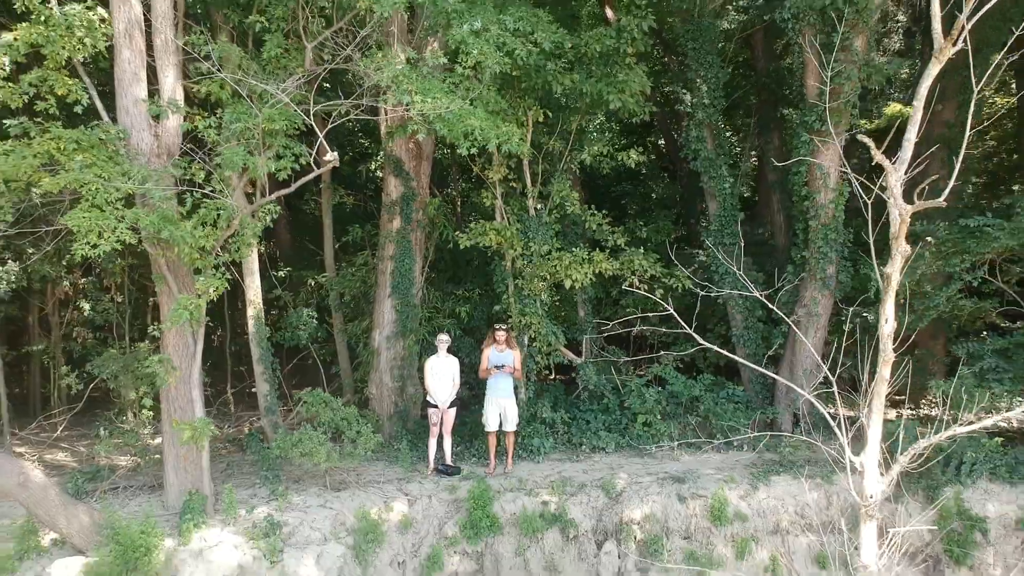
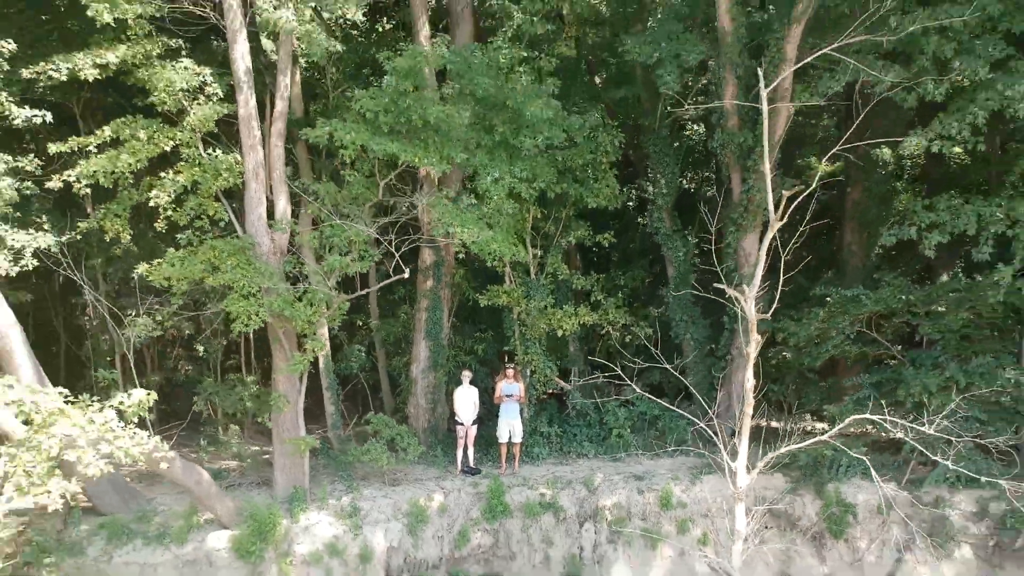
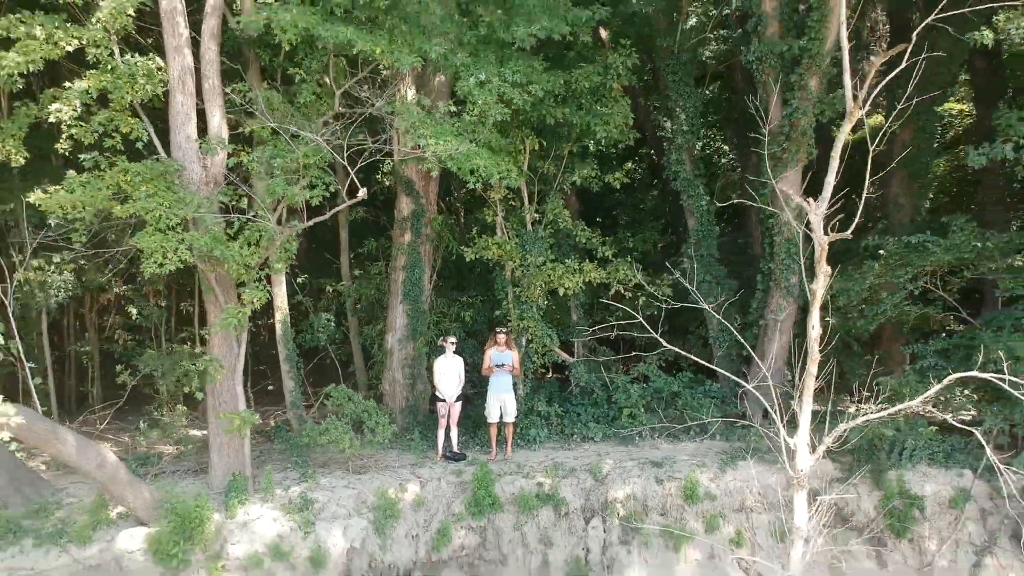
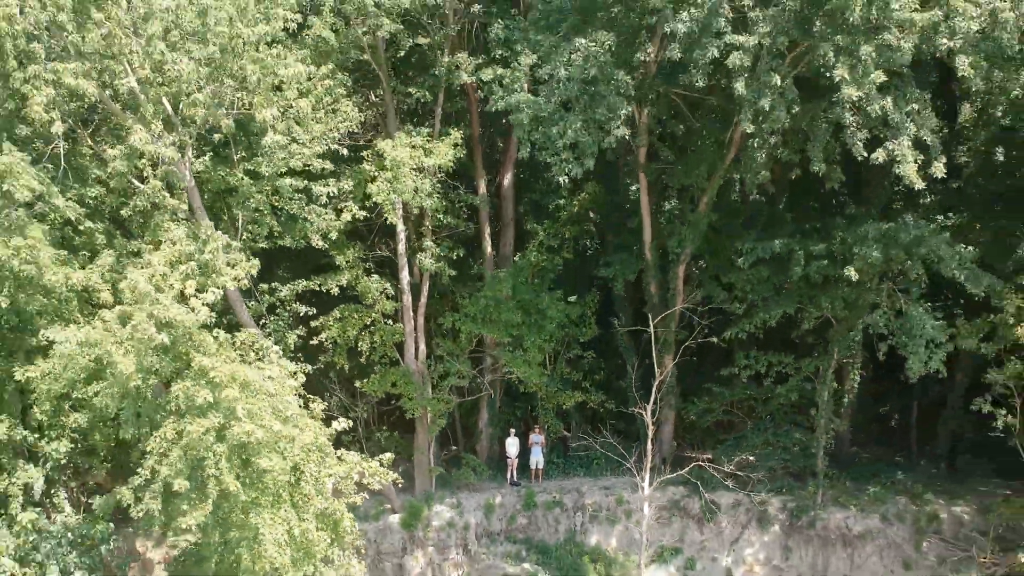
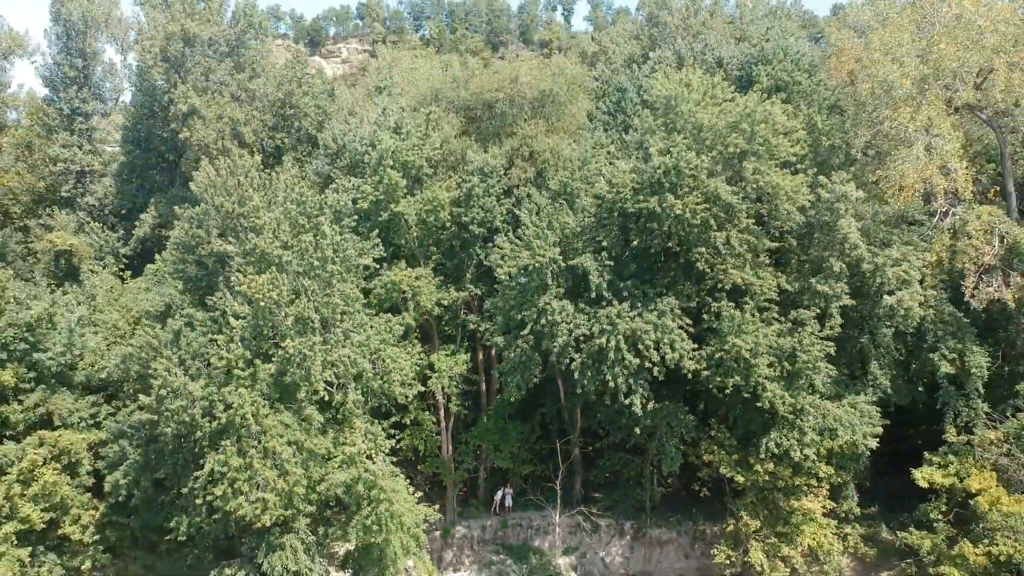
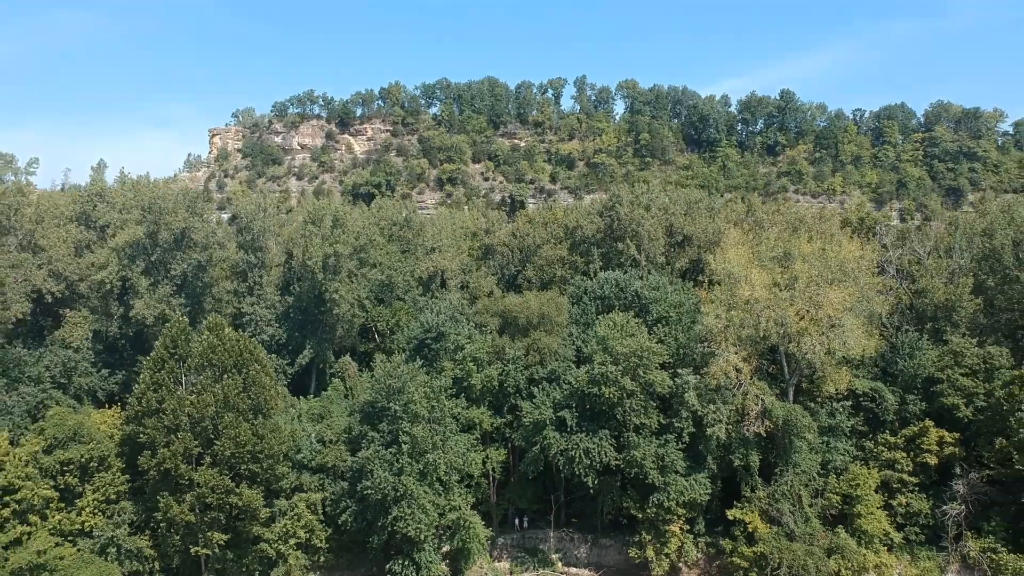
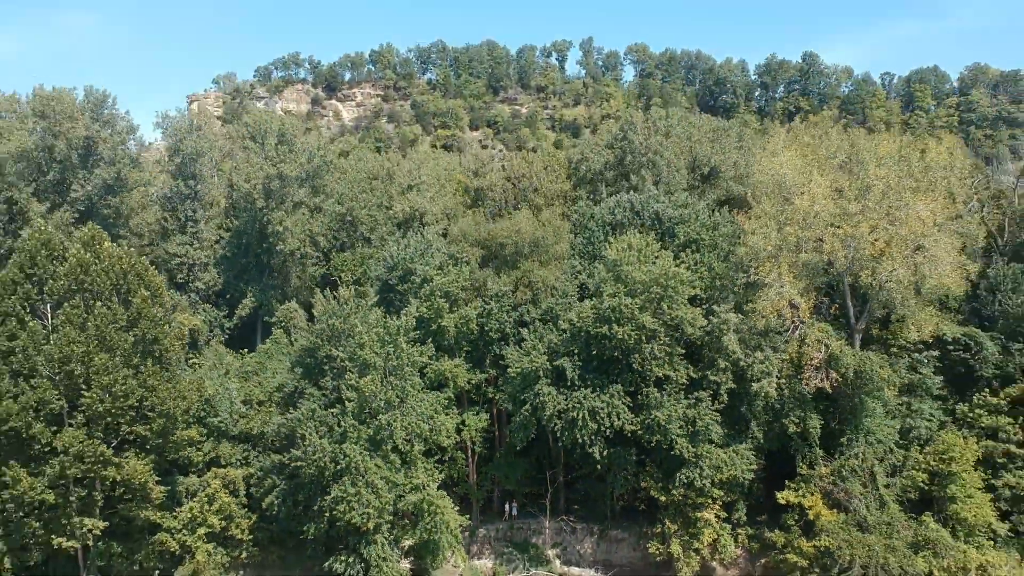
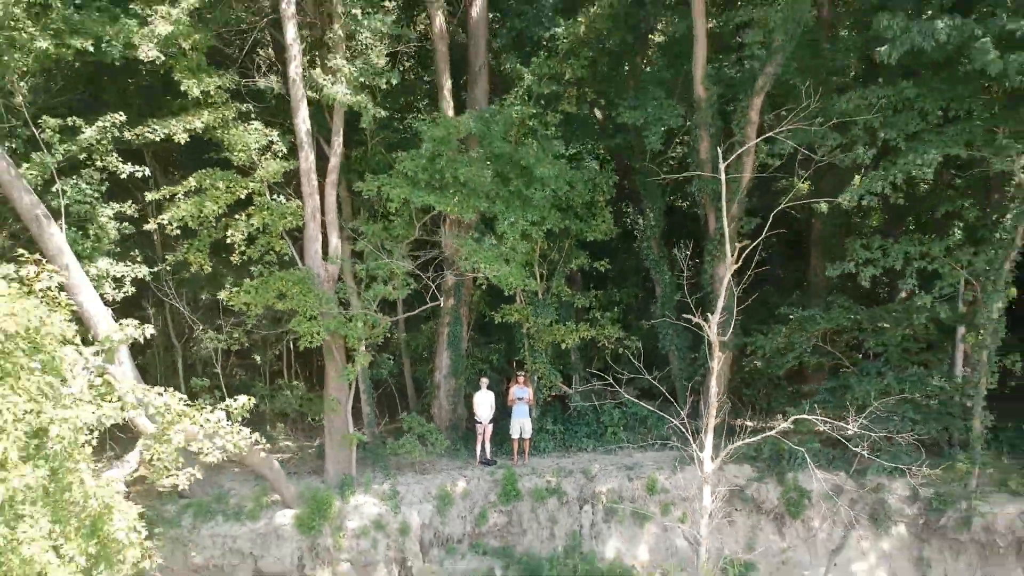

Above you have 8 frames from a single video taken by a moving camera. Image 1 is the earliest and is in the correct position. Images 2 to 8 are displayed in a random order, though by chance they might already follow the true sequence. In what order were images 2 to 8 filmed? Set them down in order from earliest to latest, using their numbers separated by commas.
3, 2, 8, 4, 5, 7, 6
